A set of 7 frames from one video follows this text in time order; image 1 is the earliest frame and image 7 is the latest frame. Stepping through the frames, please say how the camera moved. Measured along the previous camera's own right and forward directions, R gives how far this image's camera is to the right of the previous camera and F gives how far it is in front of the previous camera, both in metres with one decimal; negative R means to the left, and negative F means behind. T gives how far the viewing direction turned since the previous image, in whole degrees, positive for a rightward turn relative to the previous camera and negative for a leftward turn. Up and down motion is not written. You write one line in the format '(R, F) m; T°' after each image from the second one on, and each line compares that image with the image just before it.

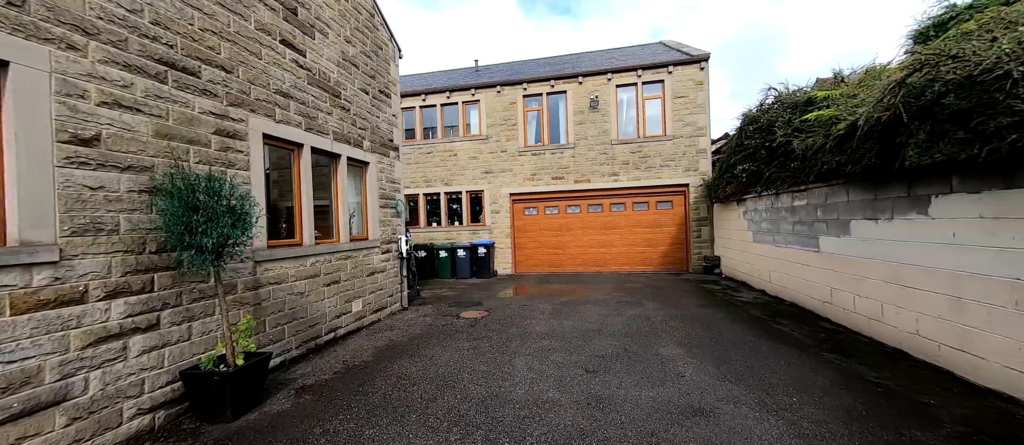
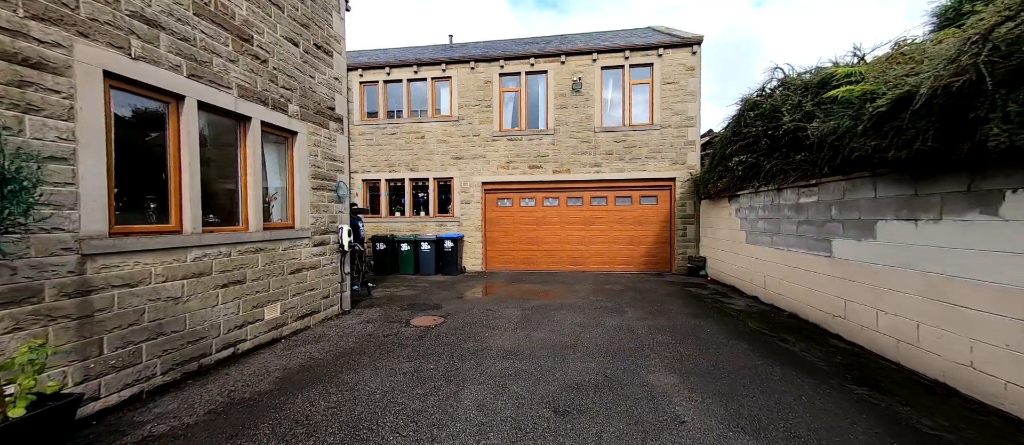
(+0.2, +0.9) m; +3°
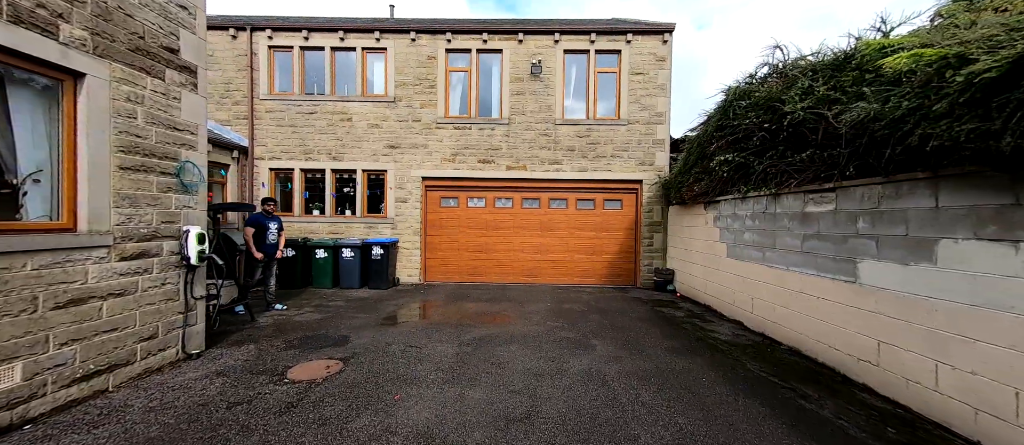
(+0.2, +1.4) m; +7°
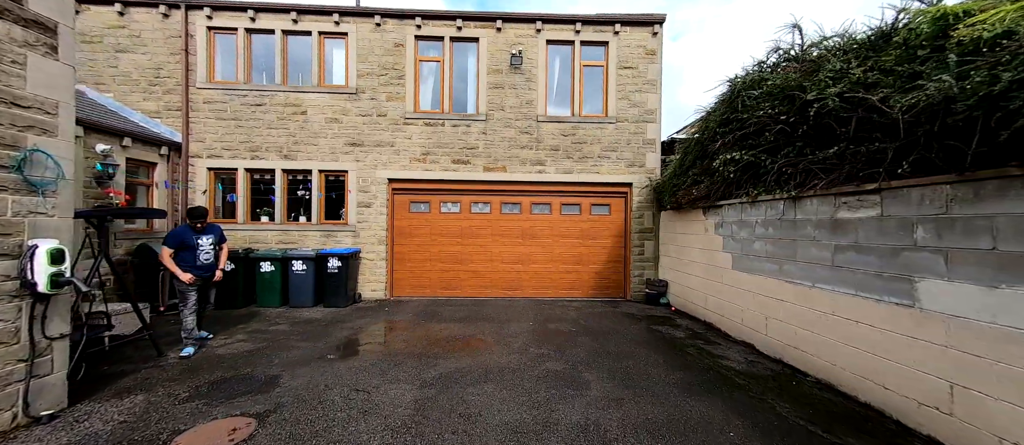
(+0.1, +0.8) m; +3°
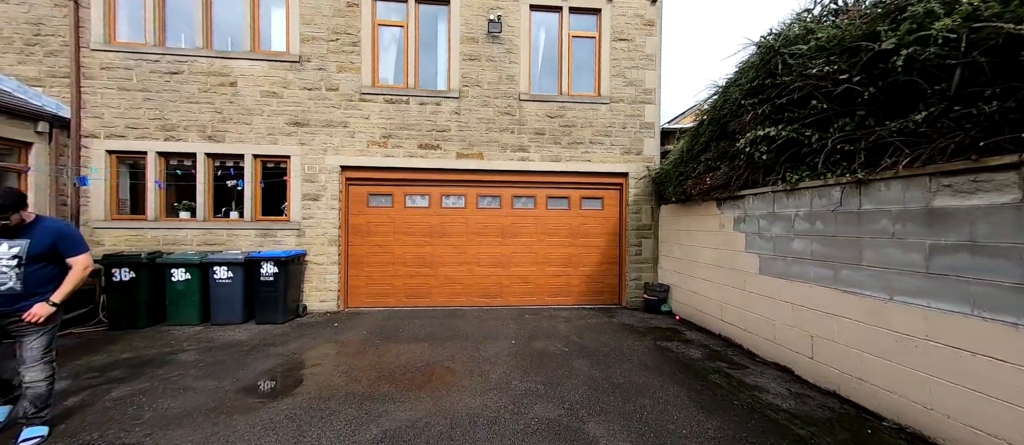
(0.0, +1.0) m; +3°
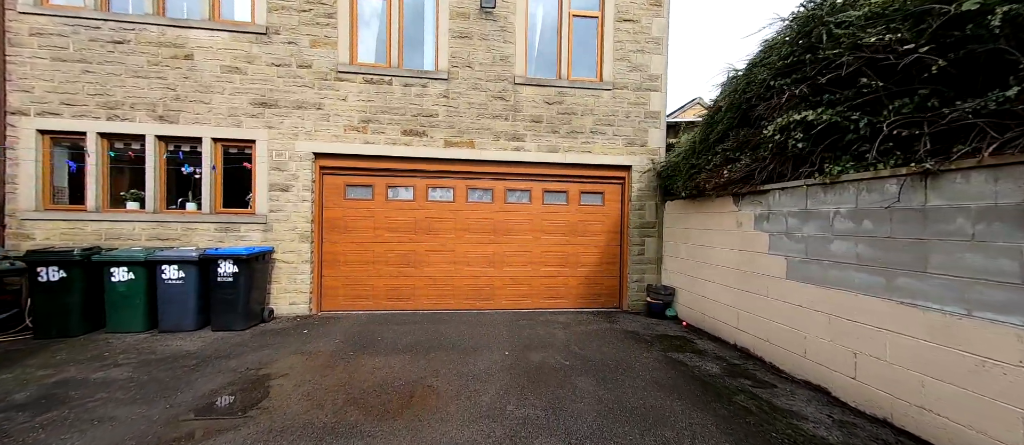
(-0.1, +0.5) m; +2°
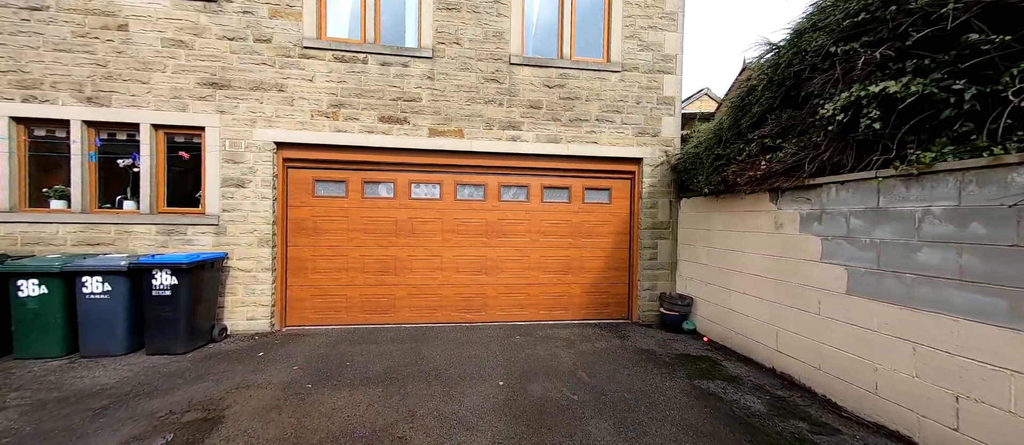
(0.0, +0.7) m; +1°
